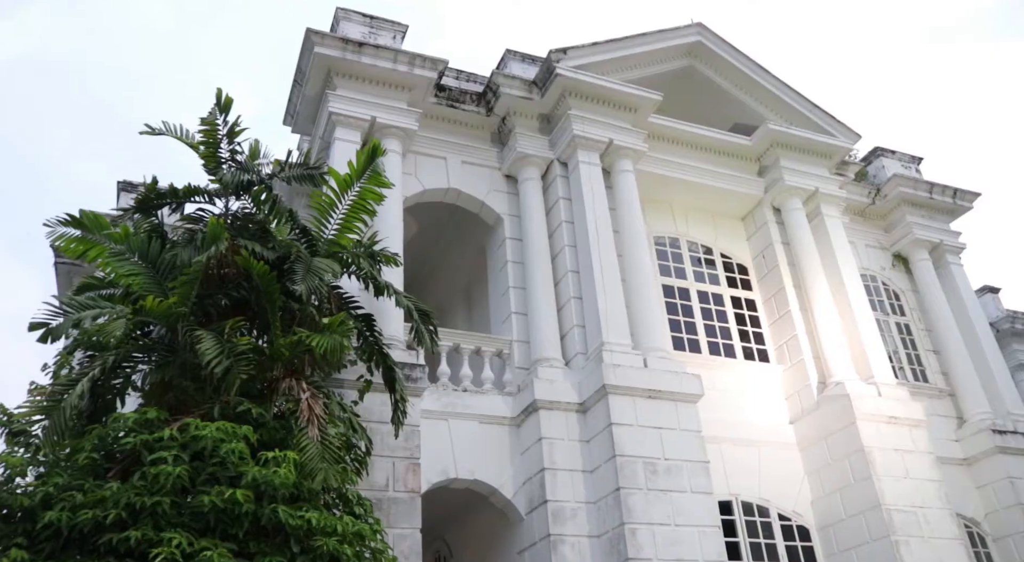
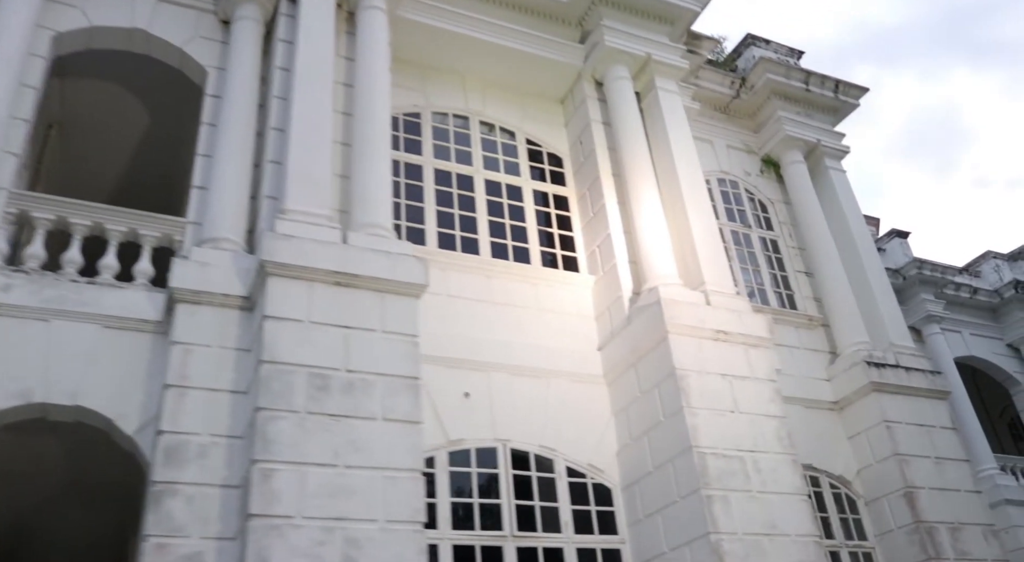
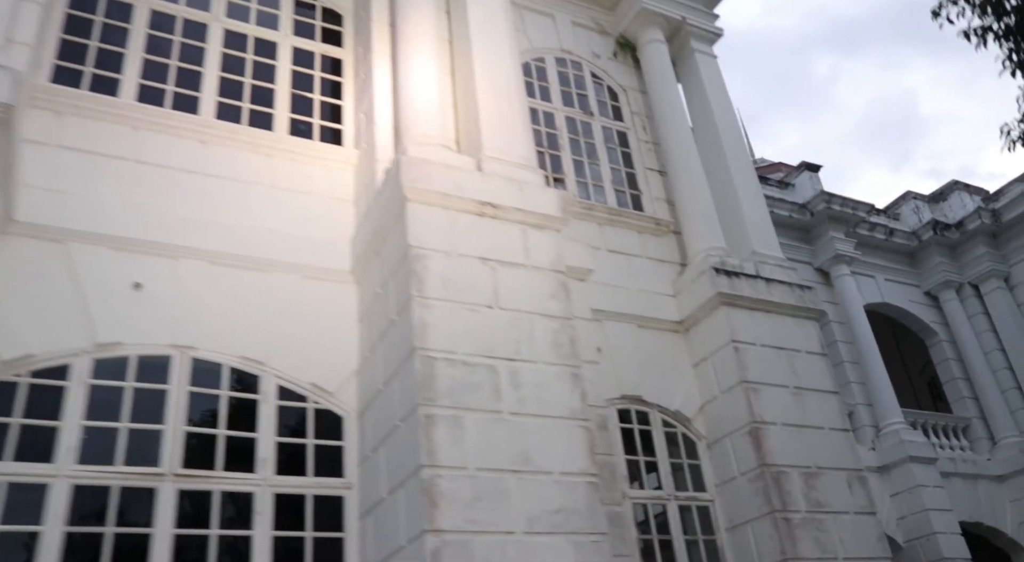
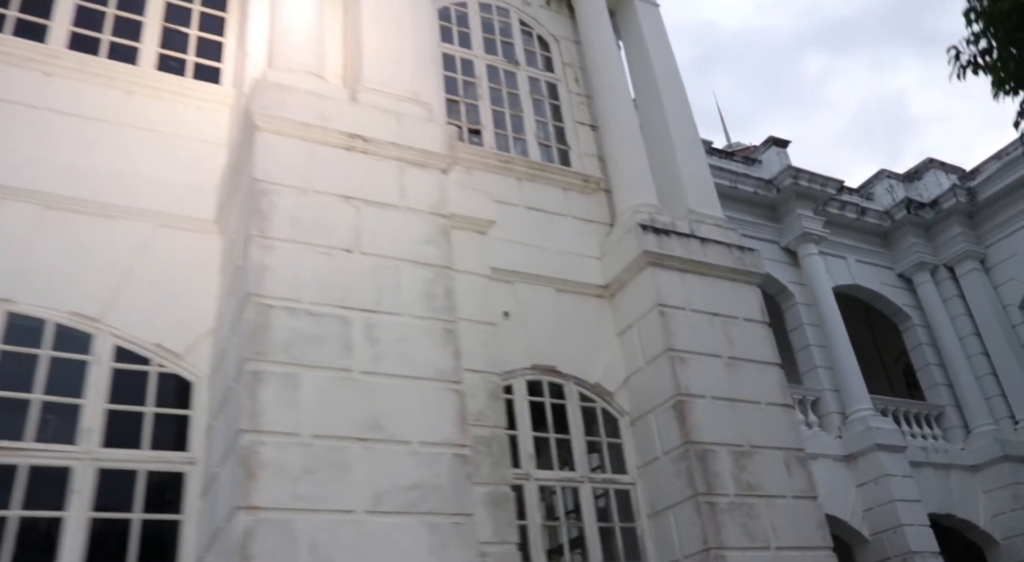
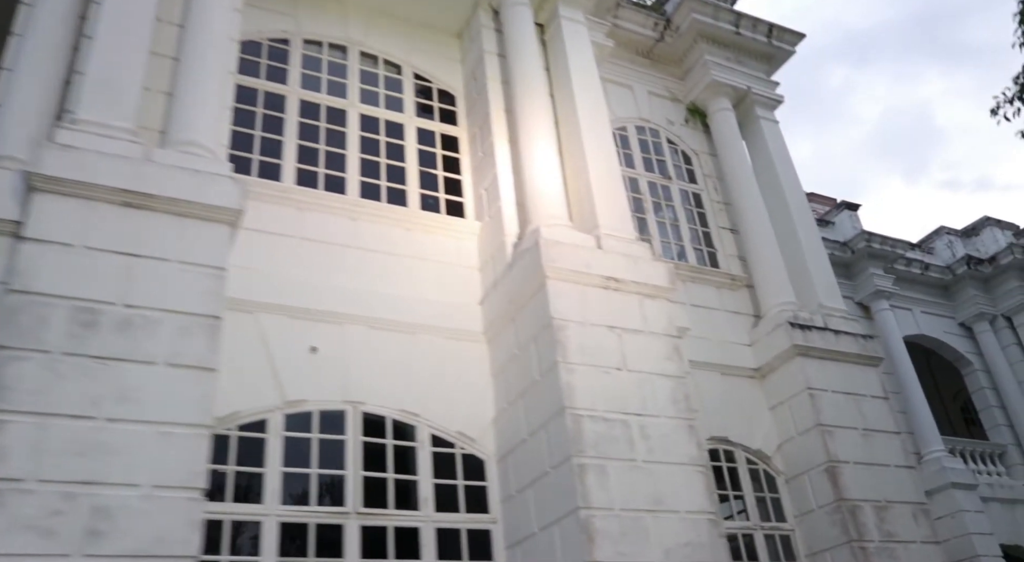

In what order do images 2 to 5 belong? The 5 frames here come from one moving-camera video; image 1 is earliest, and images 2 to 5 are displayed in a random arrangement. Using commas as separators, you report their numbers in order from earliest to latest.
2, 5, 3, 4
